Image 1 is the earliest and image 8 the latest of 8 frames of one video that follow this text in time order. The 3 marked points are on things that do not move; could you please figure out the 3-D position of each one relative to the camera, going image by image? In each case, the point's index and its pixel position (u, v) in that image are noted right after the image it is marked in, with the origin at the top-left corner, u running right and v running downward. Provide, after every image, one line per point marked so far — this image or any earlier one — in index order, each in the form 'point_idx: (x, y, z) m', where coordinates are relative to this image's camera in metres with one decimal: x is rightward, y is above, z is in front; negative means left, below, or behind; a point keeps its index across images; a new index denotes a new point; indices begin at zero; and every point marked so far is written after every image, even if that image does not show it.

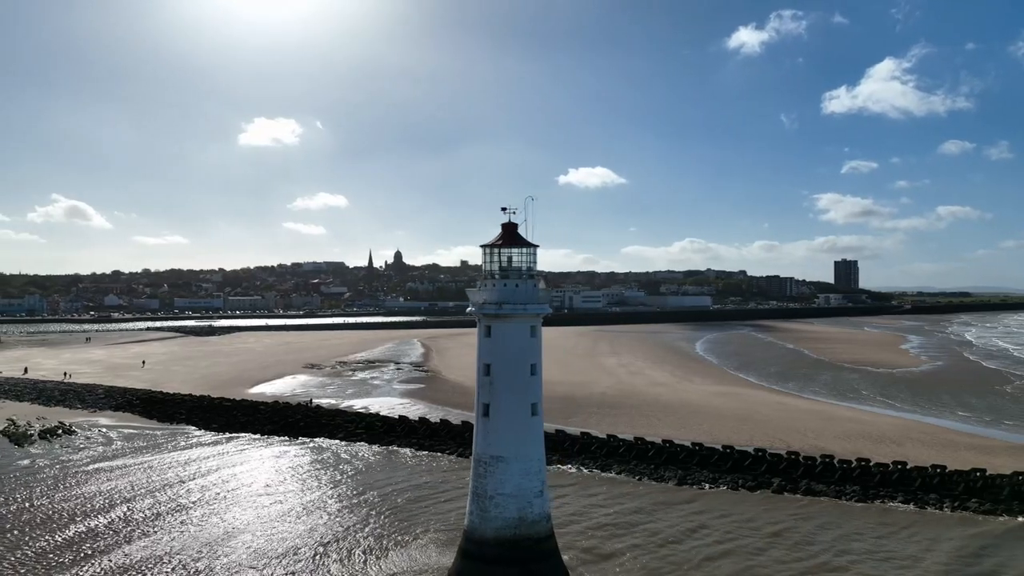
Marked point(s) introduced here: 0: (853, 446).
0: (+9.2, -4.3, +19.0) m
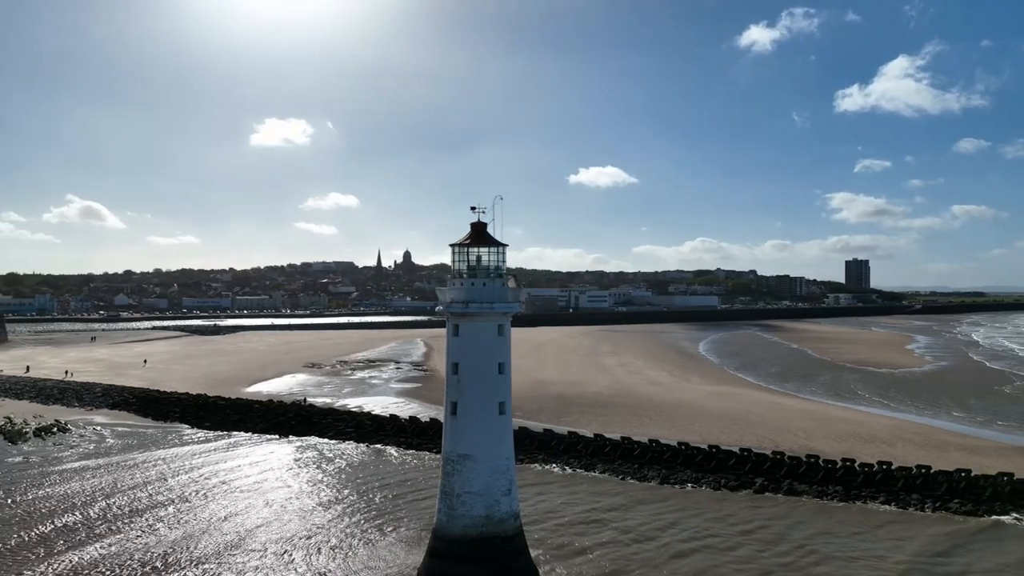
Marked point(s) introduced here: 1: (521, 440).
0: (+8.9, -4.3, +18.9) m
1: (+0.2, -4.0, +18.1) m
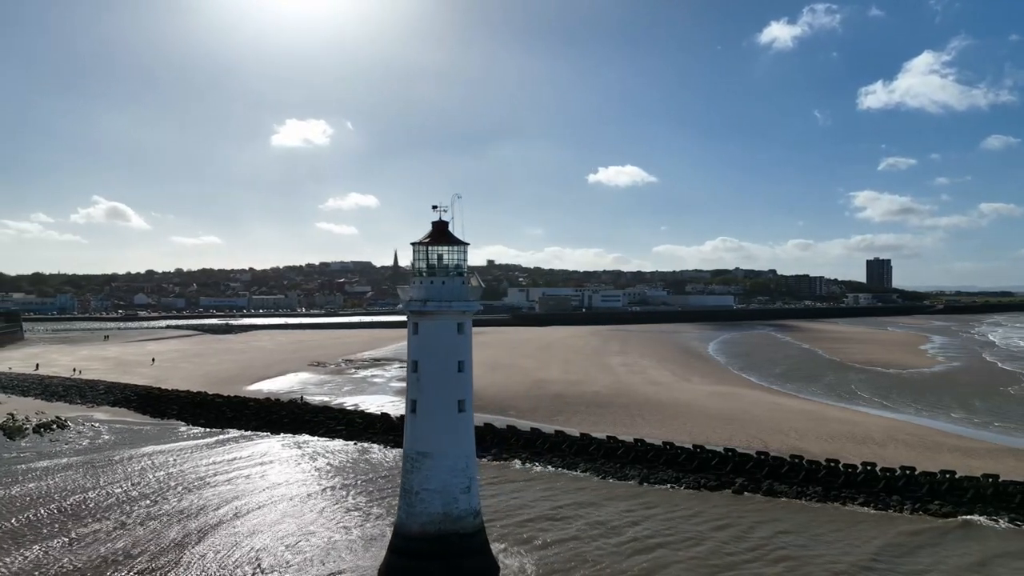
0: (+8.5, -4.2, +18.7) m
1: (-0.1, -4.0, +18.1) m
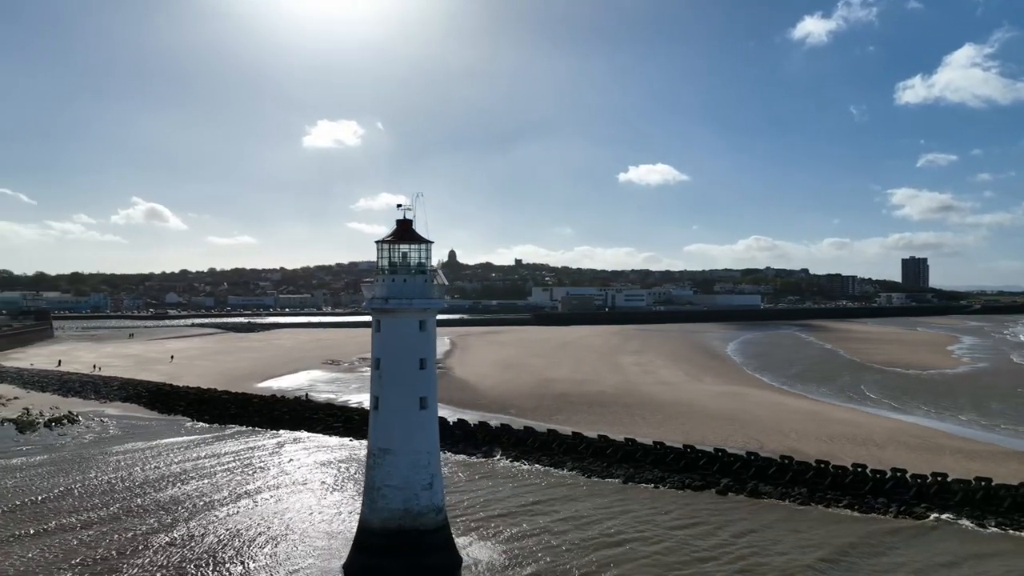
0: (+8.3, -4.2, +18.4) m
1: (-0.4, -3.9, +18.2) m
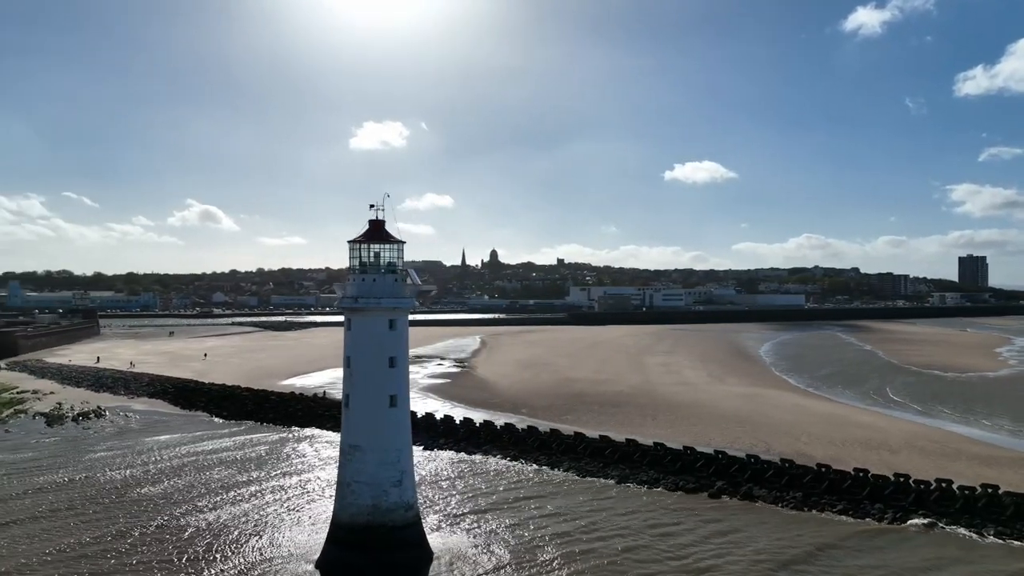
0: (+8.3, -4.2, +17.9) m
1: (-0.3, -3.9, +18.2) m
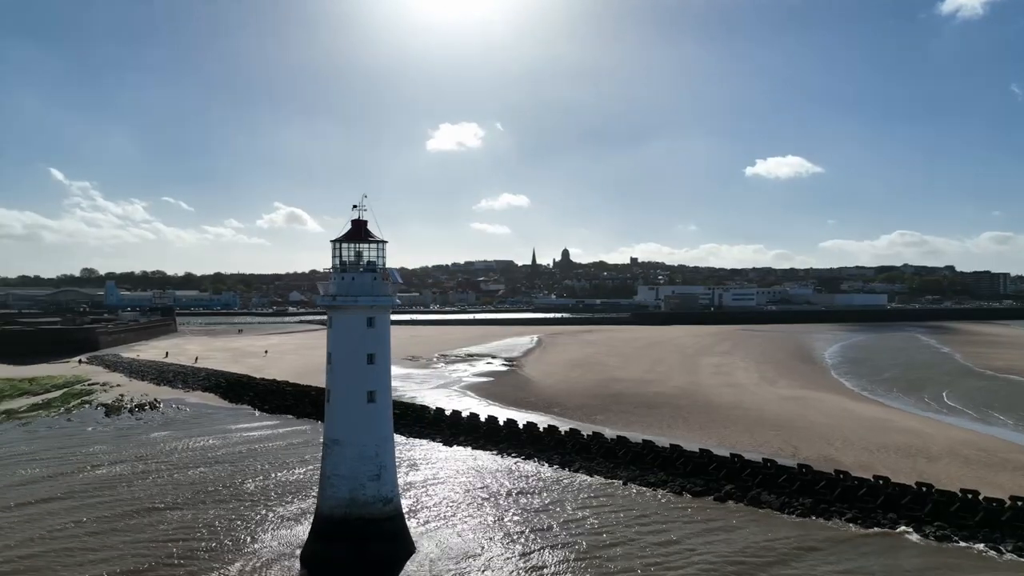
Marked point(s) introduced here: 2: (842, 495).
0: (+8.7, -4.2, +17.1) m
1: (+0.1, -3.9, +18.3) m
2: (+6.3, -3.9, +13.2) m
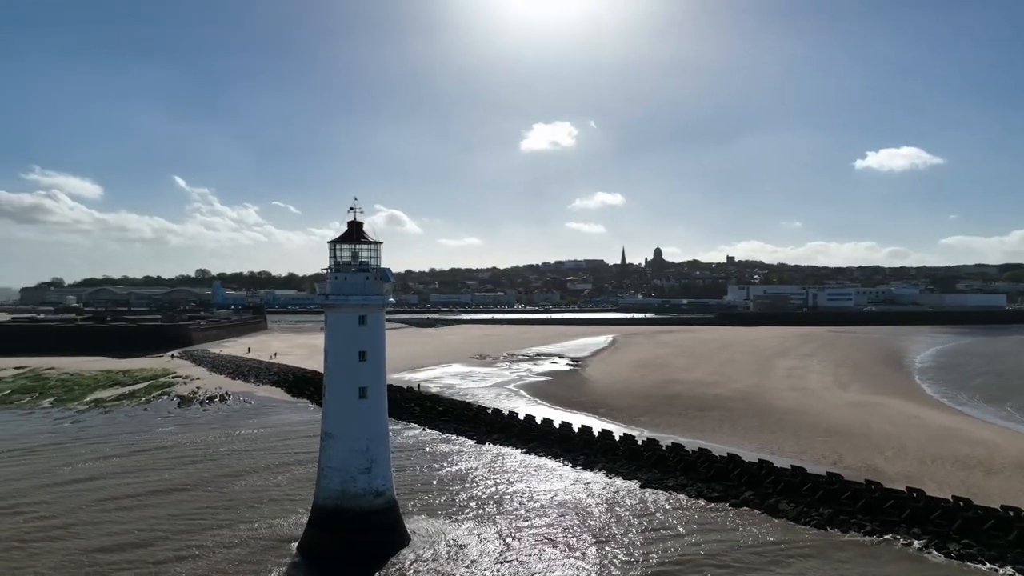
0: (+9.3, -4.1, +15.9) m
1: (+0.9, -3.9, +18.3) m
2: (+6.3, -3.9, +12.5) m
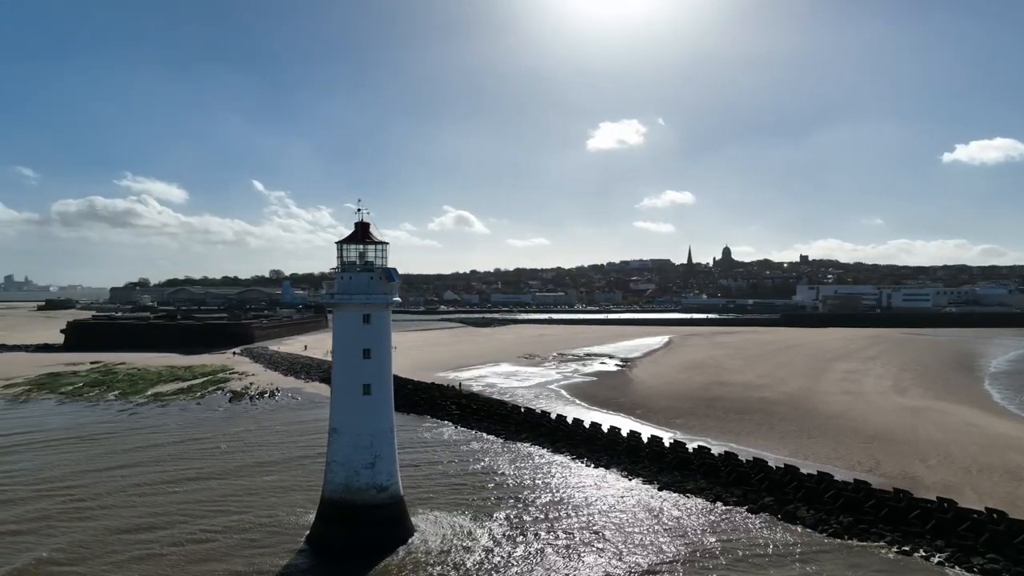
0: (+9.7, -4.1, +15.1) m
1: (+1.6, -3.8, +18.2) m
2: (+6.5, -3.9, +11.9) m
